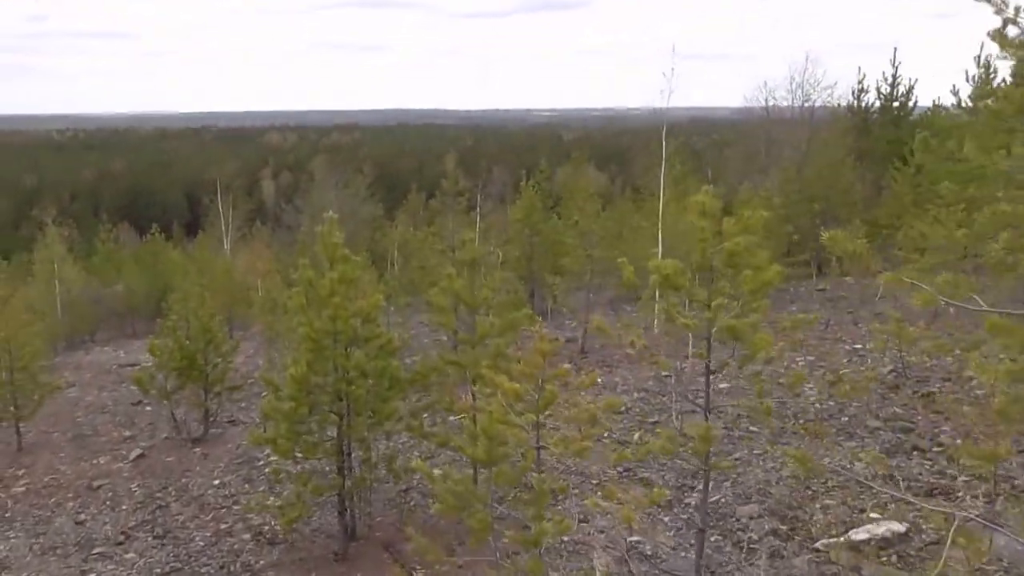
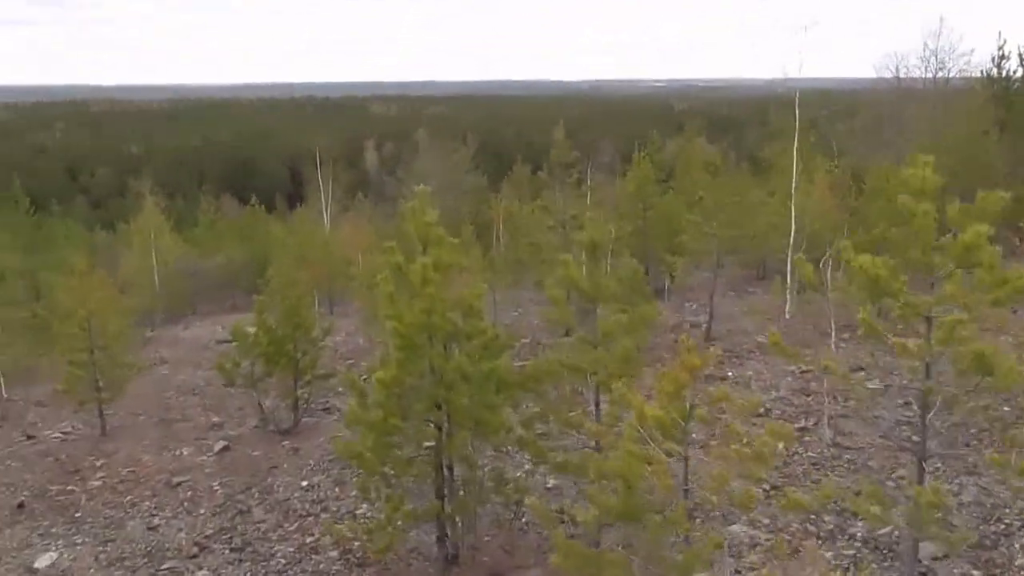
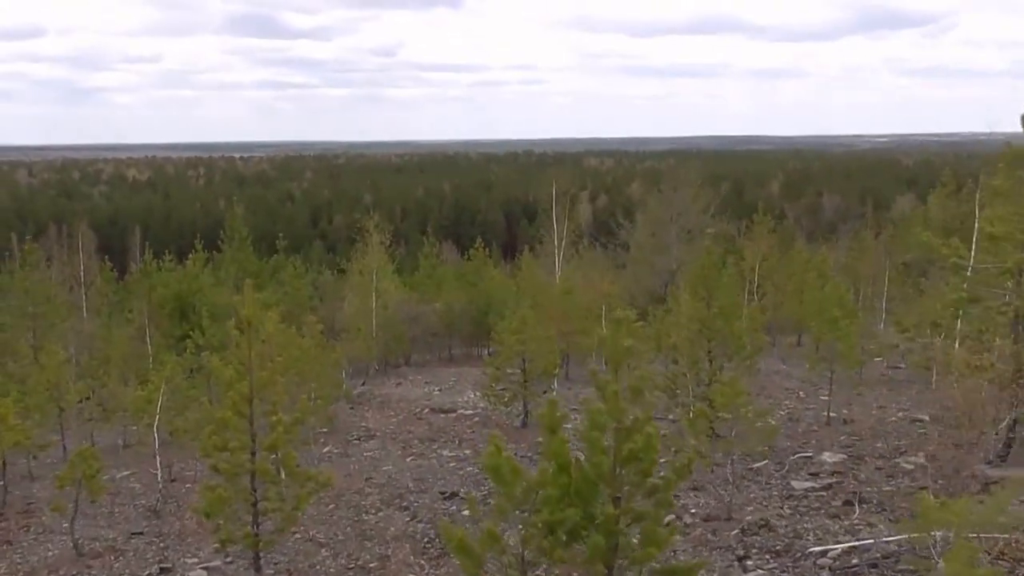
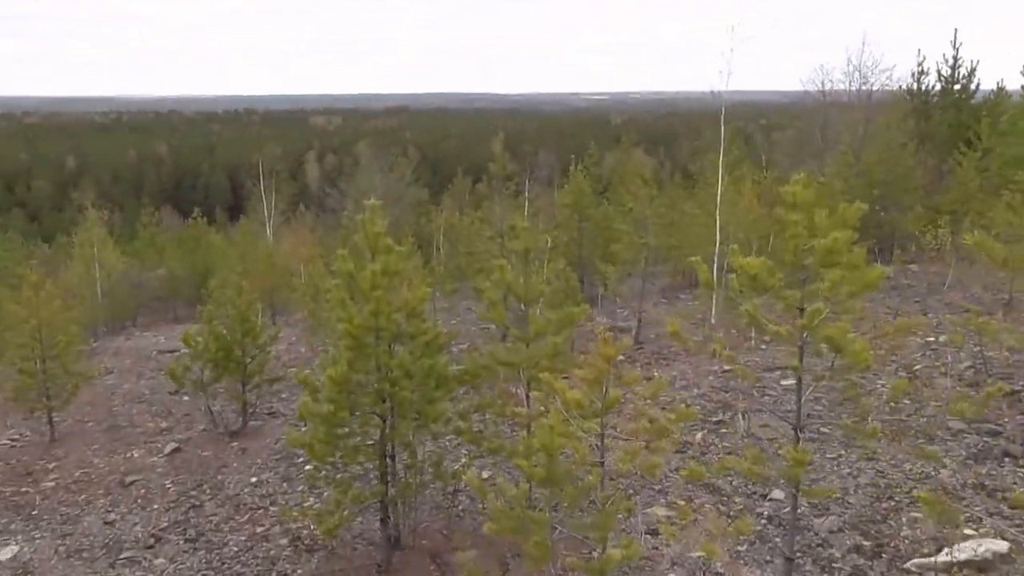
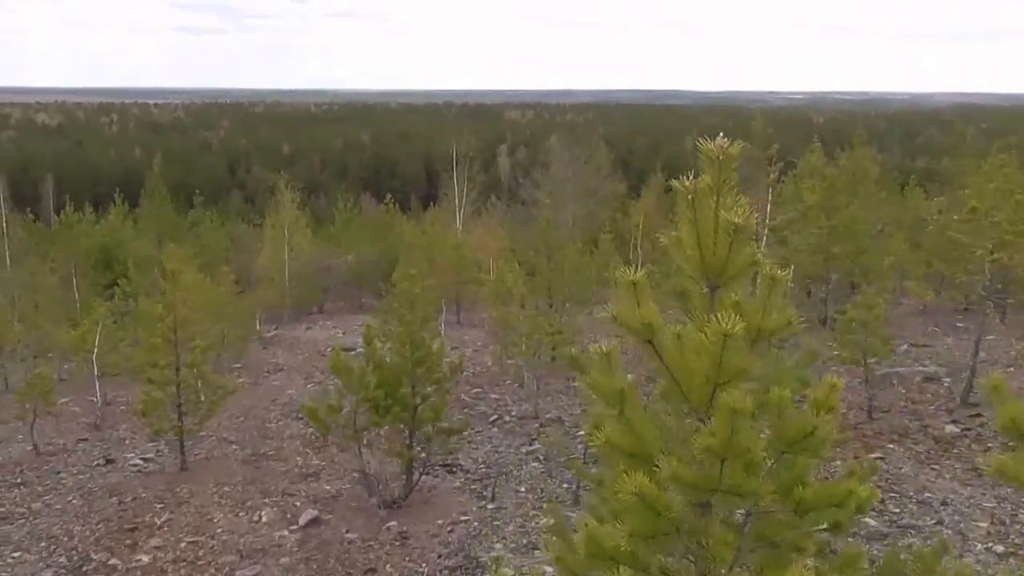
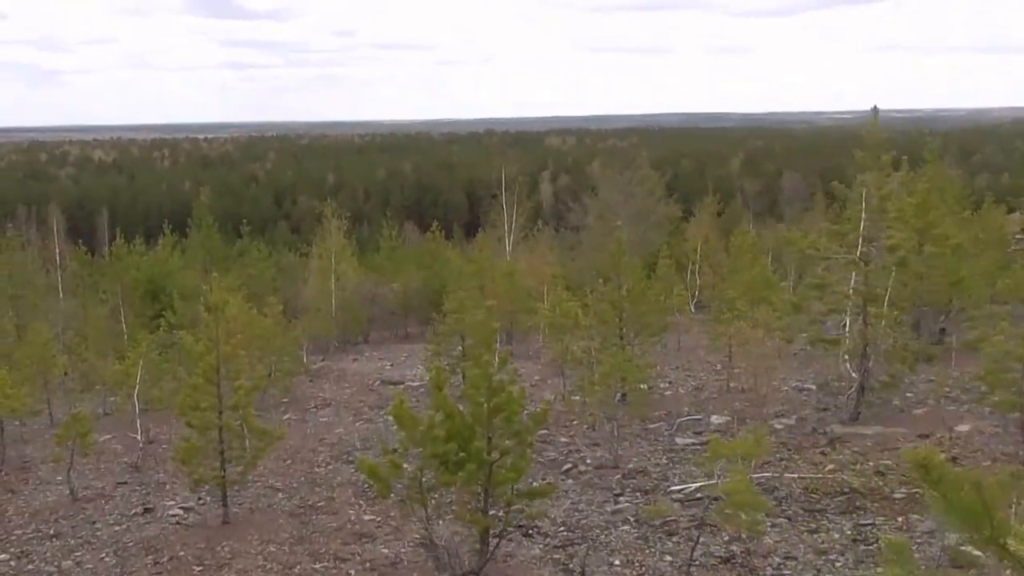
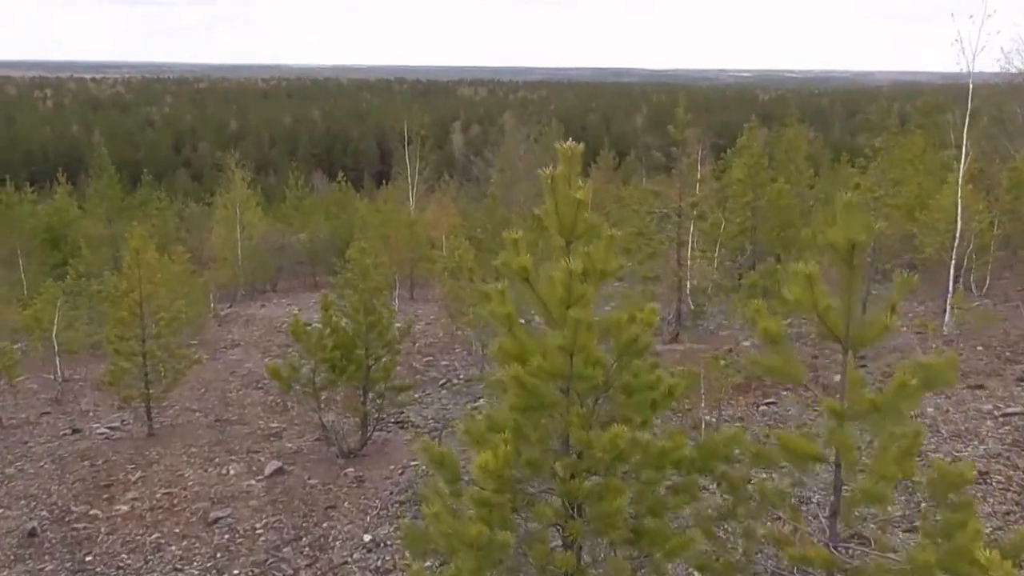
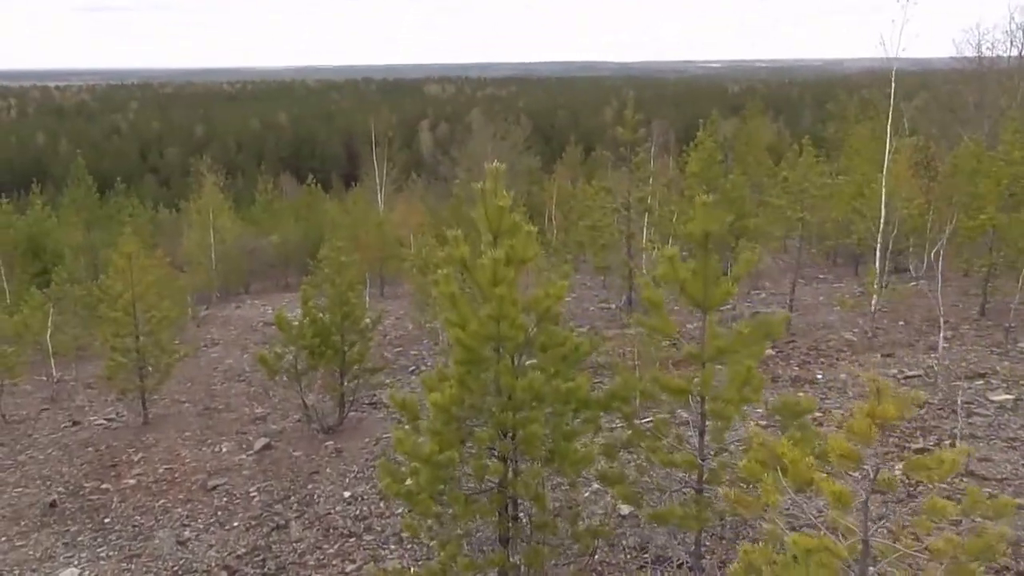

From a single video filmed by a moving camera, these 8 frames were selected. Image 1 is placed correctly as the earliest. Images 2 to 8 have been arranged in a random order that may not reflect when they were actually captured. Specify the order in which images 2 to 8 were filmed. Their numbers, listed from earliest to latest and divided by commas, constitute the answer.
4, 2, 8, 7, 5, 6, 3
